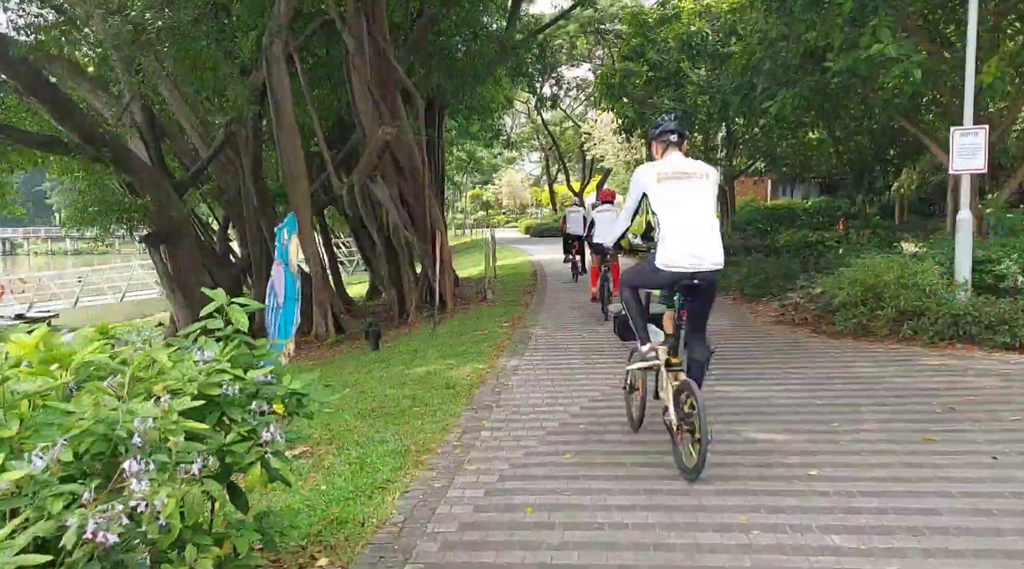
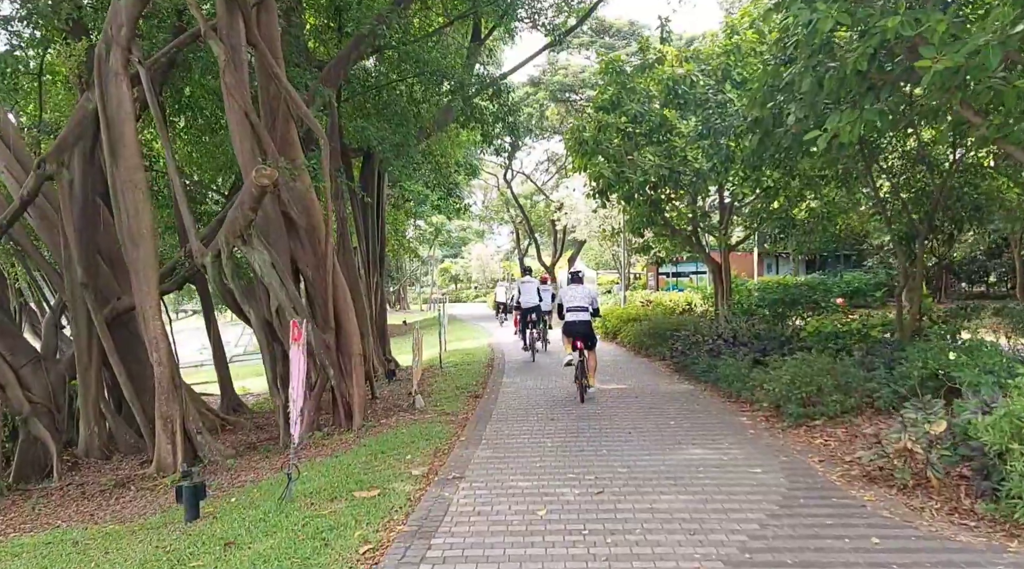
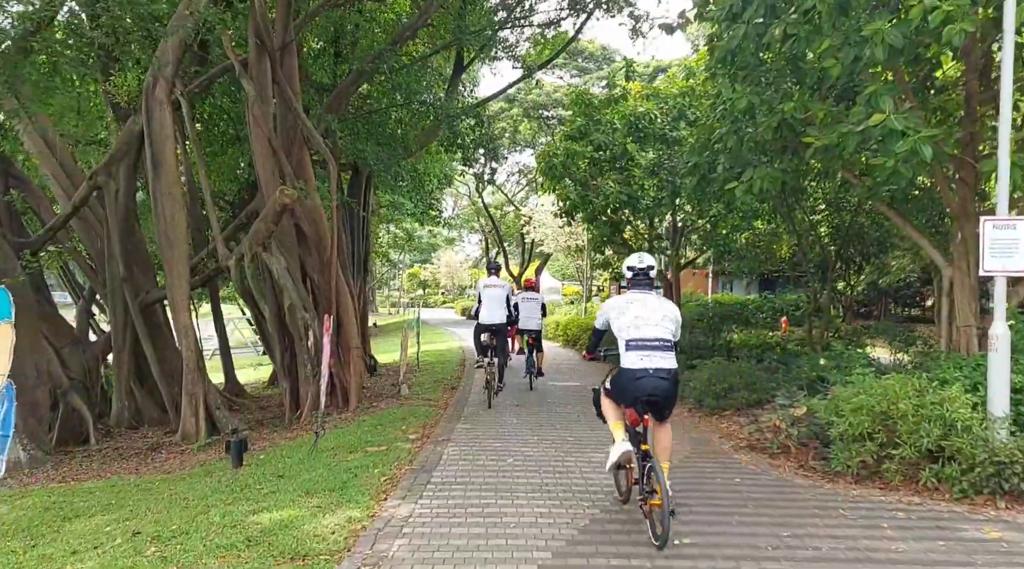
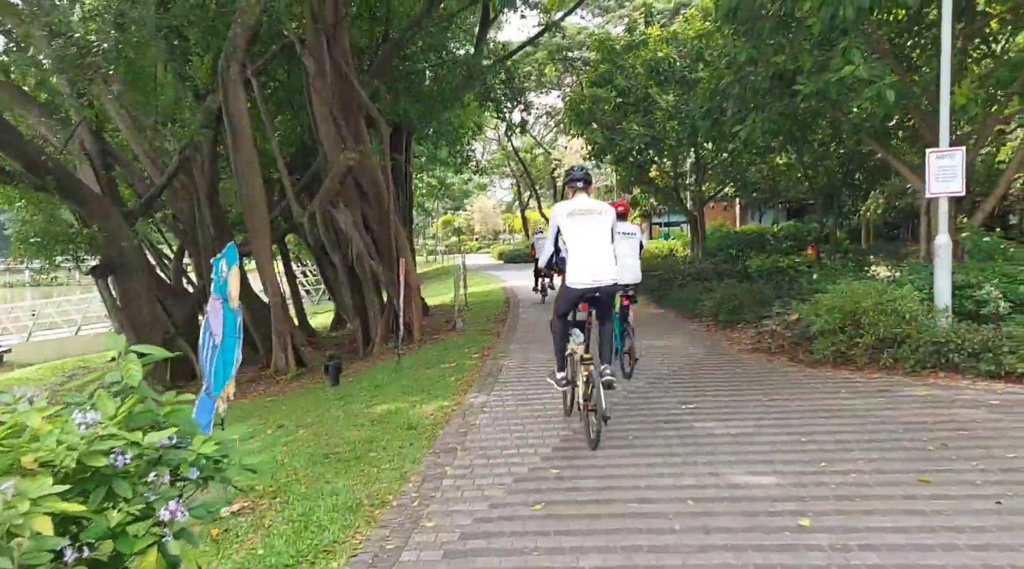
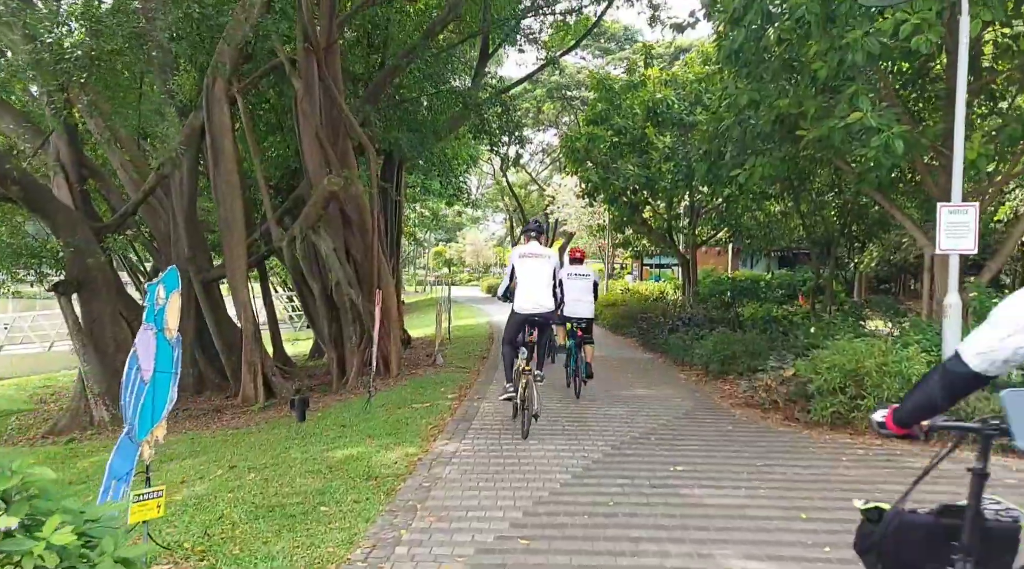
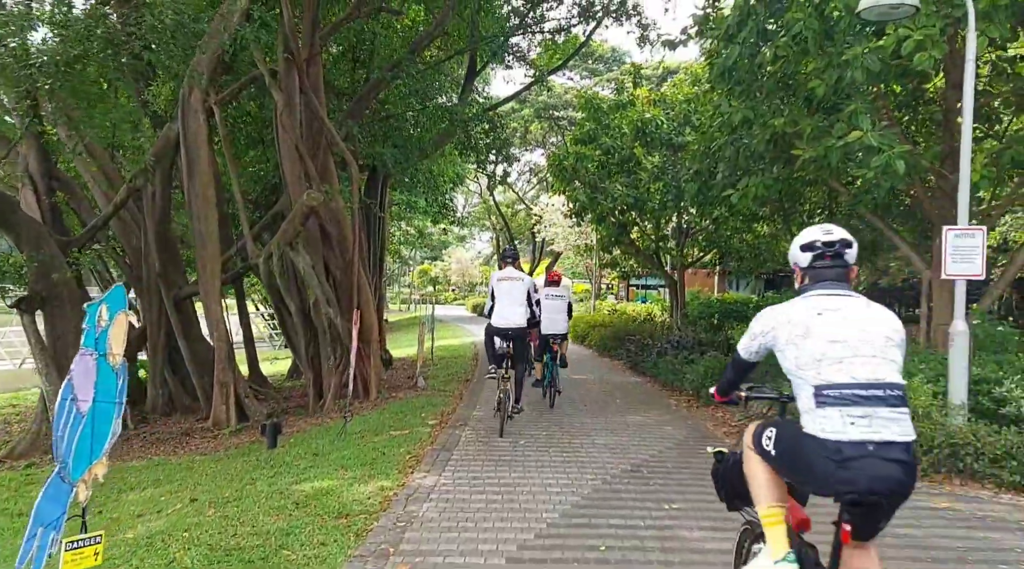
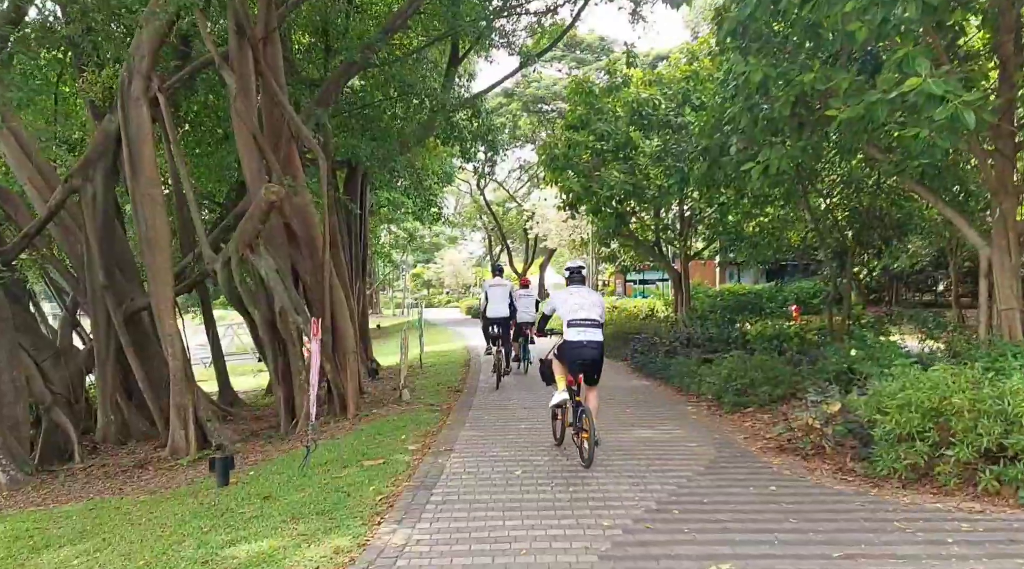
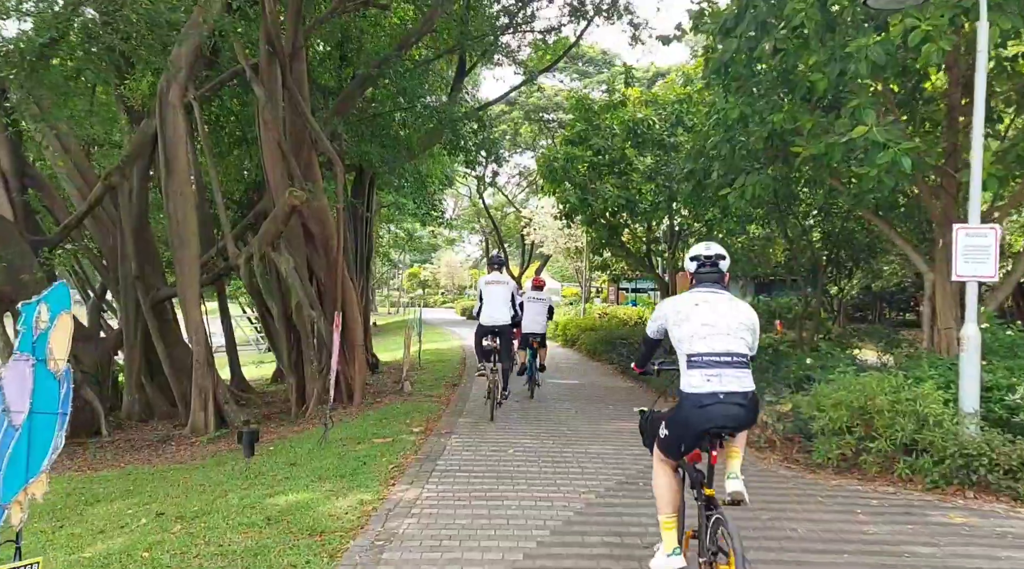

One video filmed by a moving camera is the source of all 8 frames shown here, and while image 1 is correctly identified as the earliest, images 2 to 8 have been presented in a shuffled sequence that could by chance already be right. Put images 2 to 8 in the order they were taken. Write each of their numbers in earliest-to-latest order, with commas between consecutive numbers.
4, 5, 6, 8, 3, 7, 2
